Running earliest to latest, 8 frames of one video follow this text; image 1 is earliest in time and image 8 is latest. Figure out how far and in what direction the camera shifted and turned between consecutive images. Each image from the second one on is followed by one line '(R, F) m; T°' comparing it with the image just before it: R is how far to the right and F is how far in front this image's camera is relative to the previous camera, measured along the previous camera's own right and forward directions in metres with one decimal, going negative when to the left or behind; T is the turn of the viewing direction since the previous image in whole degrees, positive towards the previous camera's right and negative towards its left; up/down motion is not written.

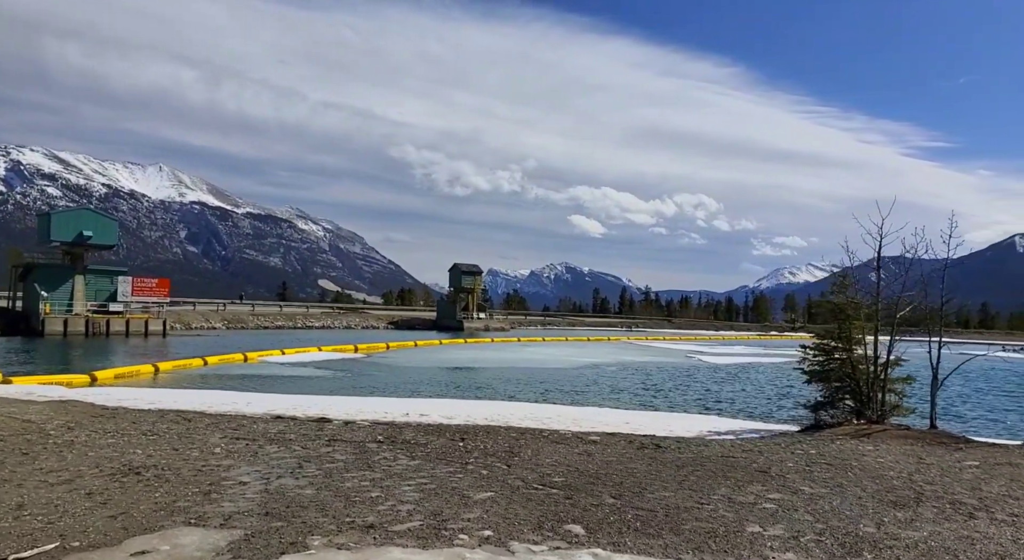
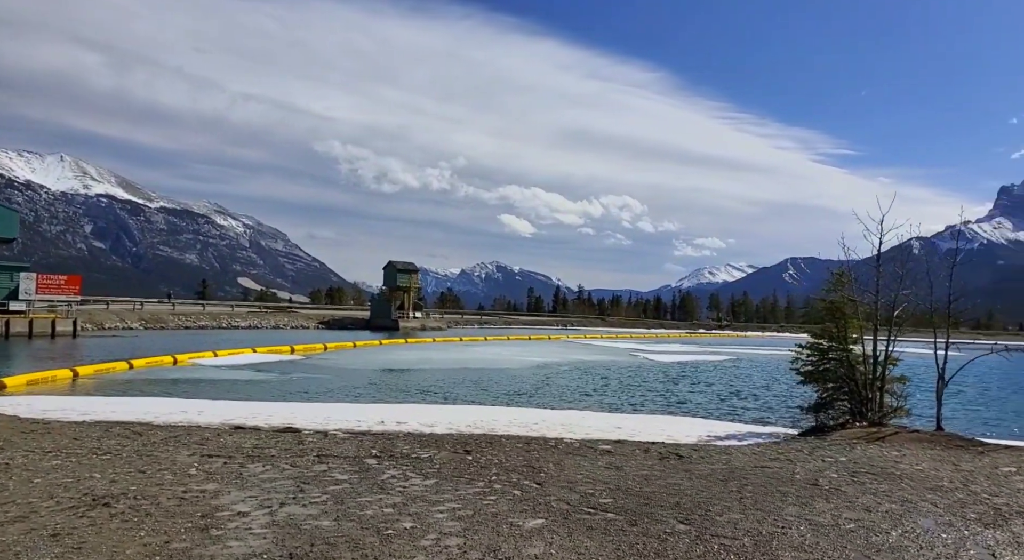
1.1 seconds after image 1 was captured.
(-1.1, +1.0) m; +6°
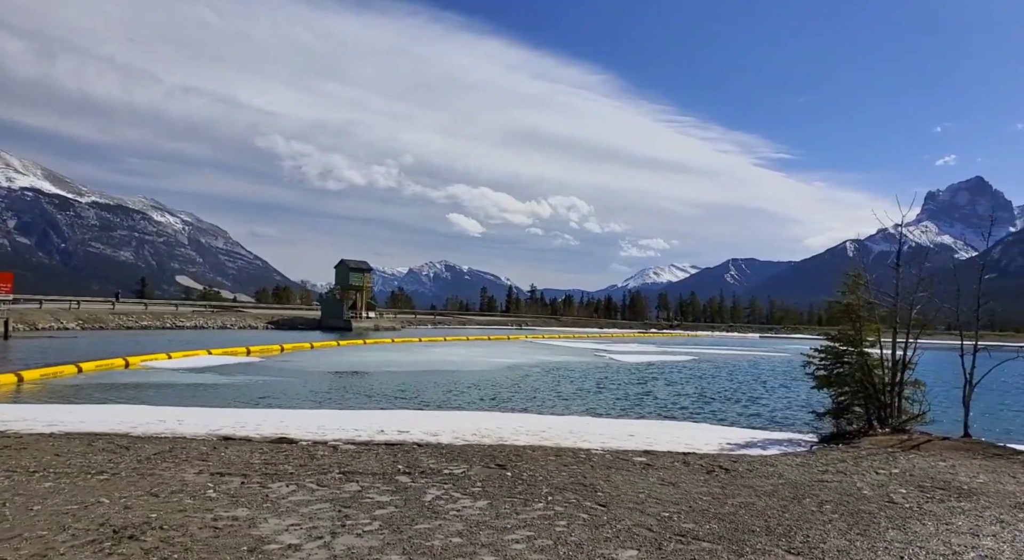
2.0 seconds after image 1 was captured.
(-1.2, +0.7) m; +4°
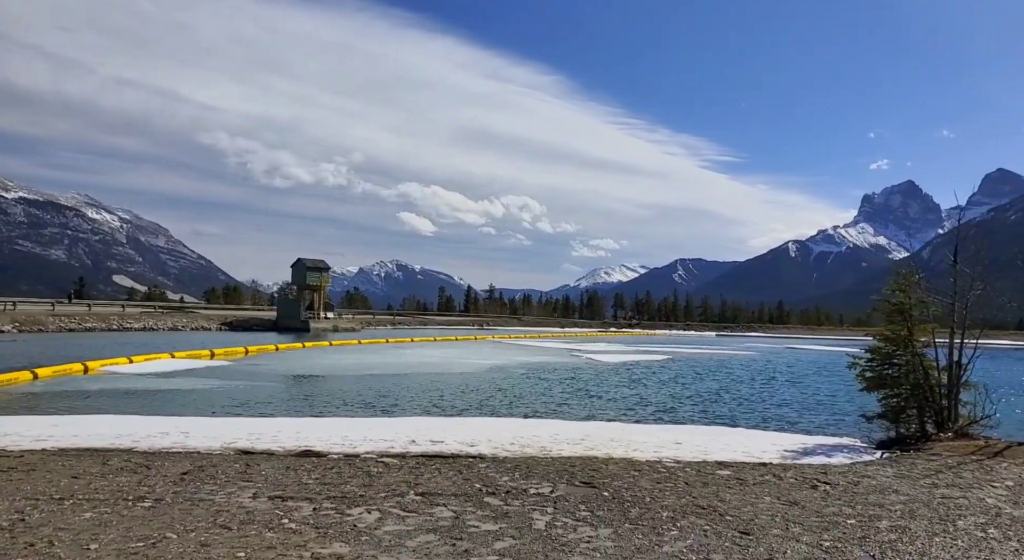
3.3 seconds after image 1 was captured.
(-1.6, +0.9) m; +4°
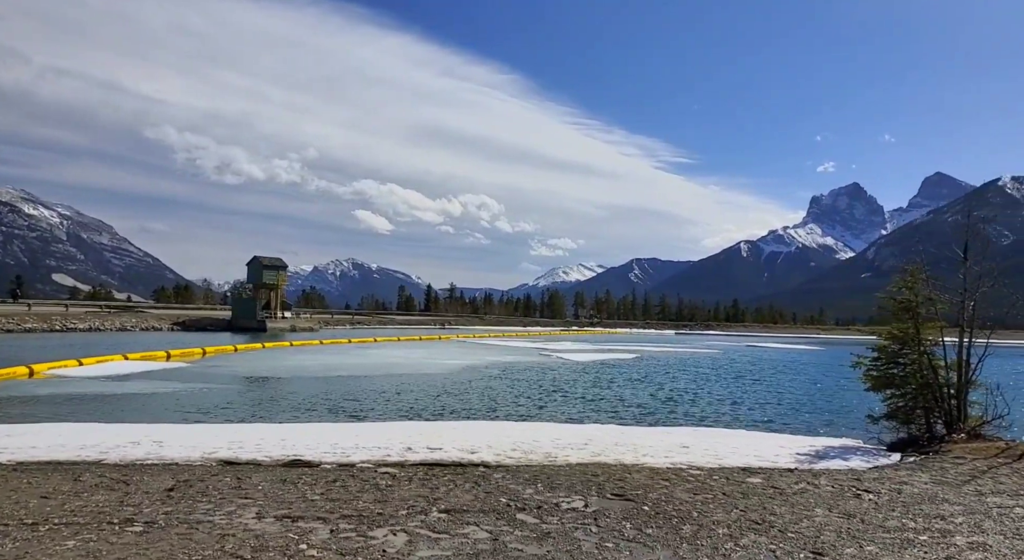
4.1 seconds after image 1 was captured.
(-0.8, +0.7) m; +3°
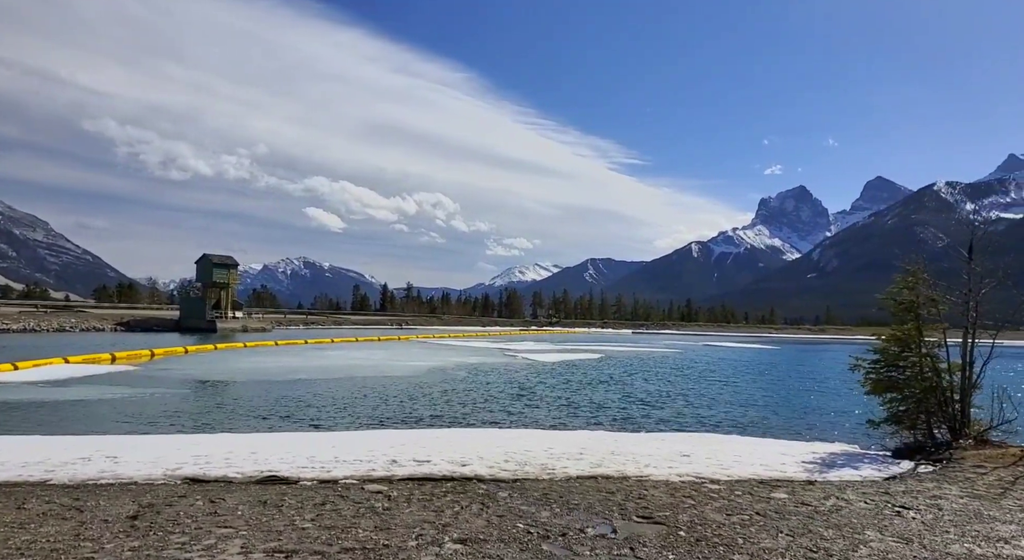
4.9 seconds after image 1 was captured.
(-0.6, +0.8) m; +4°
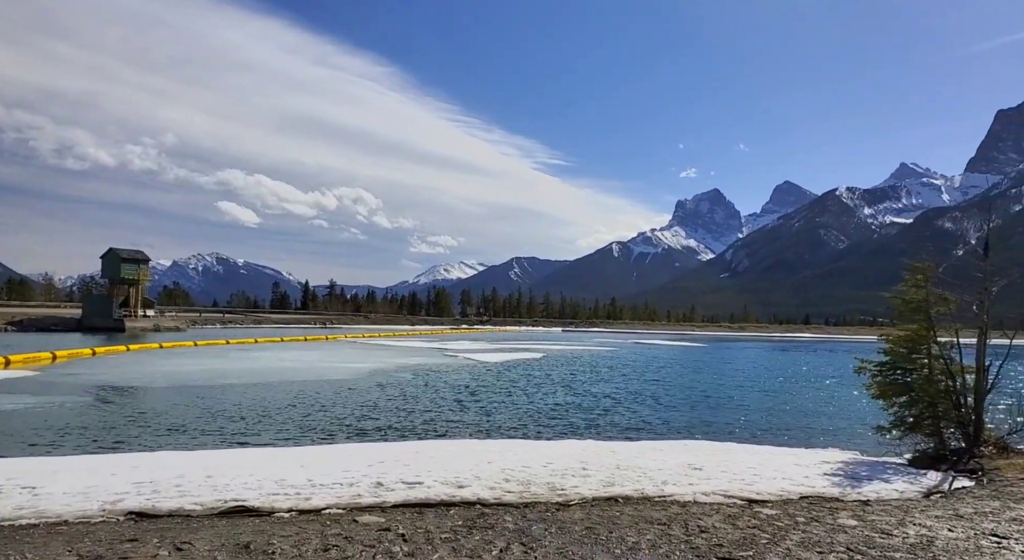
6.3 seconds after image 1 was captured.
(-1.1, +1.3) m; +6°
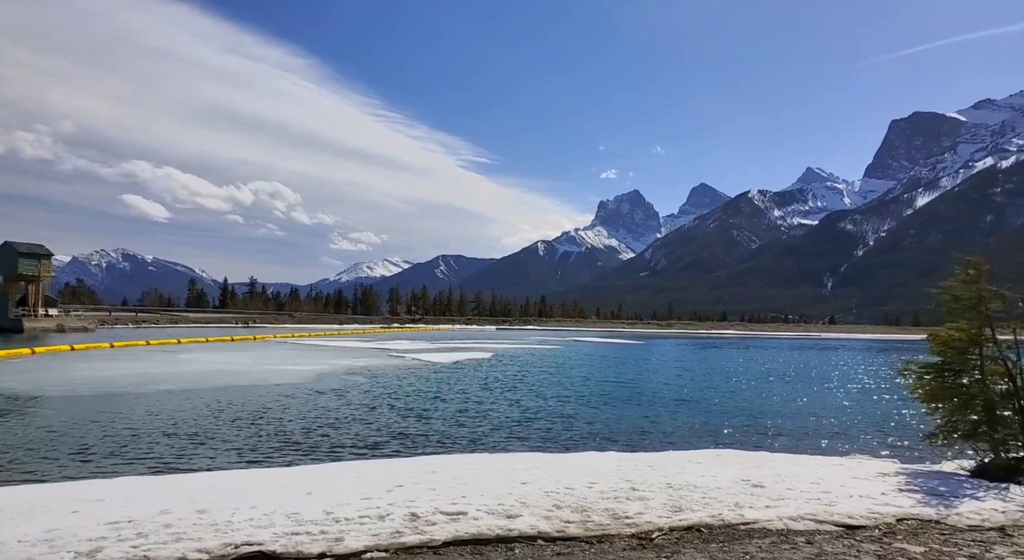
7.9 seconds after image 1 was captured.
(-1.5, +1.5) m; +6°
